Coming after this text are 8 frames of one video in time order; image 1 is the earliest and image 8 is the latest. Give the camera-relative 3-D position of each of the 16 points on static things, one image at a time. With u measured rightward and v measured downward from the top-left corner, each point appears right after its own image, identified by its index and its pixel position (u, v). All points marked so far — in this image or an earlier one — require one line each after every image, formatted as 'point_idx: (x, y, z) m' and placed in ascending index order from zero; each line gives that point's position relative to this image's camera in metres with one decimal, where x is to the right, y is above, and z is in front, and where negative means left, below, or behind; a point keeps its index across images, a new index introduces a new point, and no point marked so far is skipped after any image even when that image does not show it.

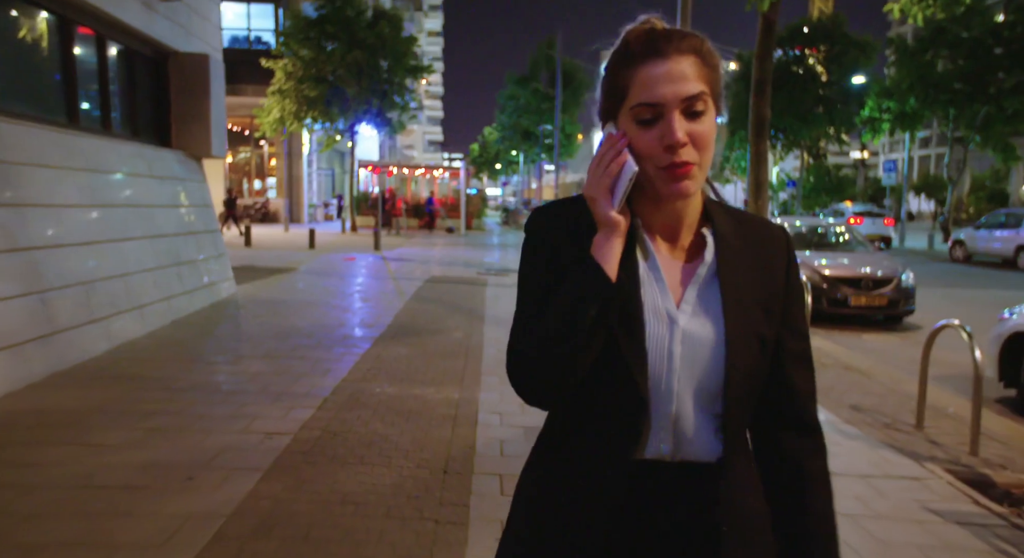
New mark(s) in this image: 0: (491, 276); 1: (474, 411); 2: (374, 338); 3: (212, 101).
0: (-0.5, +0.1, +15.8) m
1: (-0.3, -1.1, +6.0) m
2: (-1.8, -0.7, +8.5) m
3: (-4.6, +2.7, +10.1) m
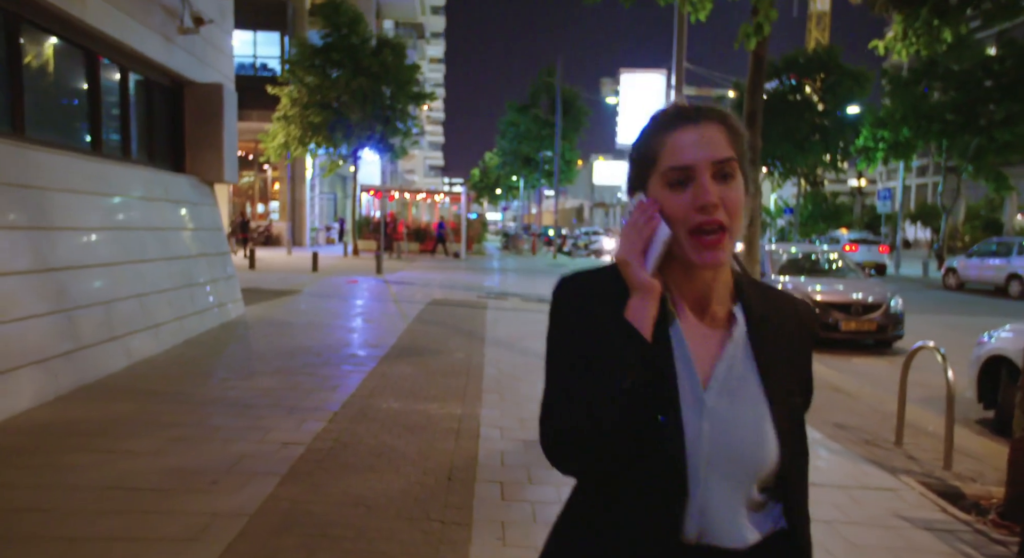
0: (-0.5, -0.5, +16.2) m
1: (-0.3, -1.3, +6.3) m
2: (-1.8, -1.0, +8.9) m
3: (-4.5, +2.4, +10.6) m
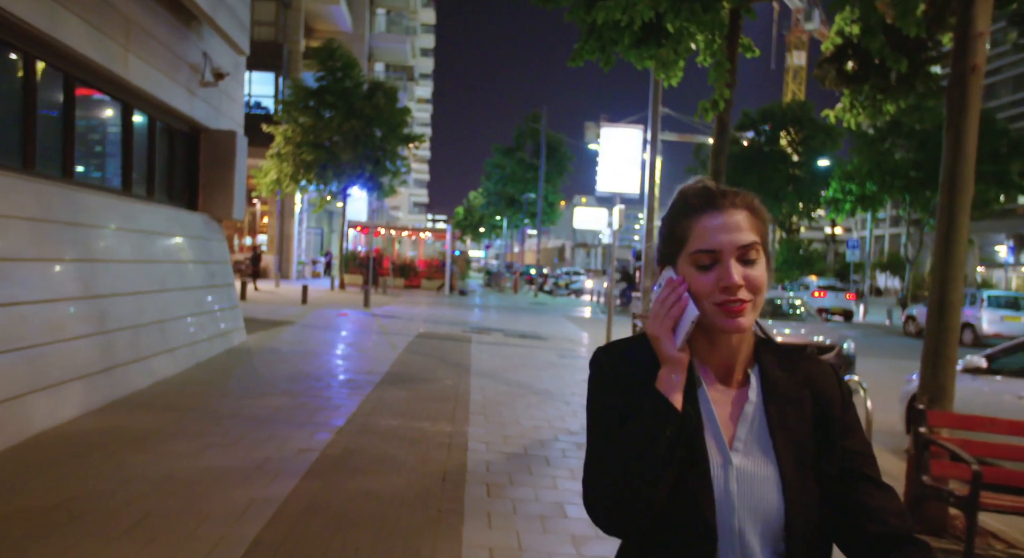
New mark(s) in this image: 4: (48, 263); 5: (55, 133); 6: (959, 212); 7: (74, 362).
0: (-0.9, -1.4, +17.1) m
1: (-0.5, -1.7, +7.2) m
2: (-2.0, -1.5, +9.7) m
3: (-4.8, +1.8, +11.5) m
4: (-4.6, +0.2, +6.6) m
5: (-4.9, +1.6, +7.1) m
6: (+3.6, +0.7, +5.4) m
7: (-4.4, -0.8, +6.8) m
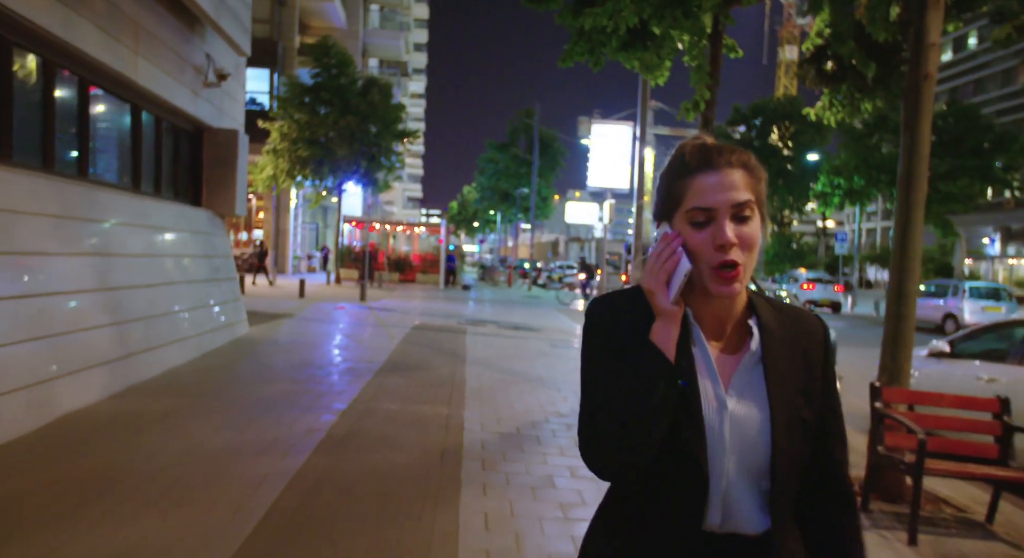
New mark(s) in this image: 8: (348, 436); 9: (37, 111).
0: (-1.1, -1.3, +17.6) m
1: (-0.6, -1.6, +7.6) m
2: (-2.1, -1.4, +10.2) m
3: (-4.9, +2.0, +11.9) m
4: (-4.7, +0.2, +7.0) m
5: (-5.0, +1.7, +7.5) m
6: (+3.6, +0.8, +5.9) m
7: (-4.5, -0.8, +7.2) m
8: (-1.6, -1.6, +6.6) m
9: (-4.9, +1.7, +6.9) m
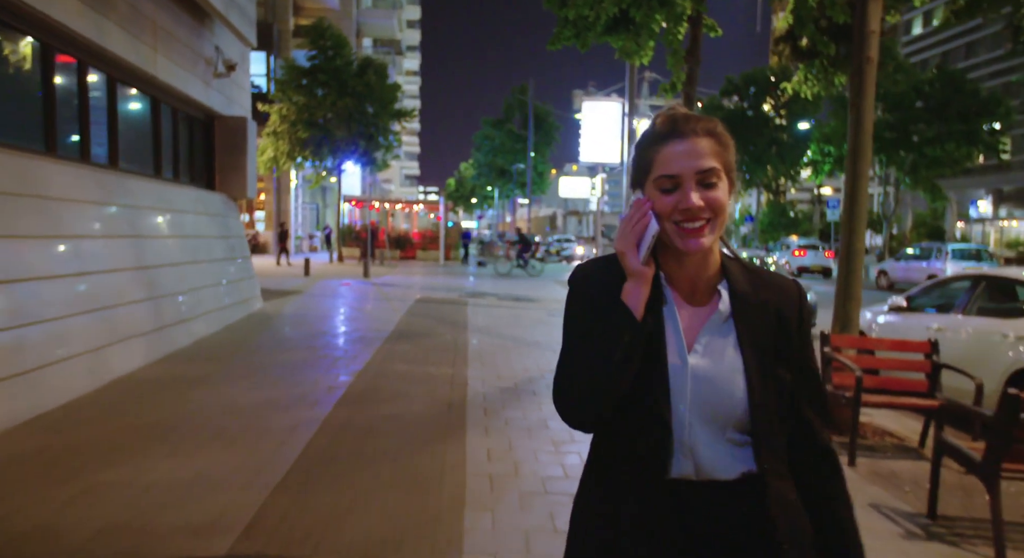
0: (-1.1, -0.5, +18.4) m
1: (-0.6, -1.2, +8.5) m
2: (-2.1, -1.0, +11.0) m
3: (-5.0, +2.4, +12.6) m
4: (-4.7, +0.5, +7.8) m
5: (-5.1, +1.9, +8.2) m
6: (+3.5, +1.1, +6.7) m
7: (-4.5, -0.5, +8.0) m
8: (-1.6, -1.3, +7.4) m
9: (-5.0, +2.0, +7.6) m
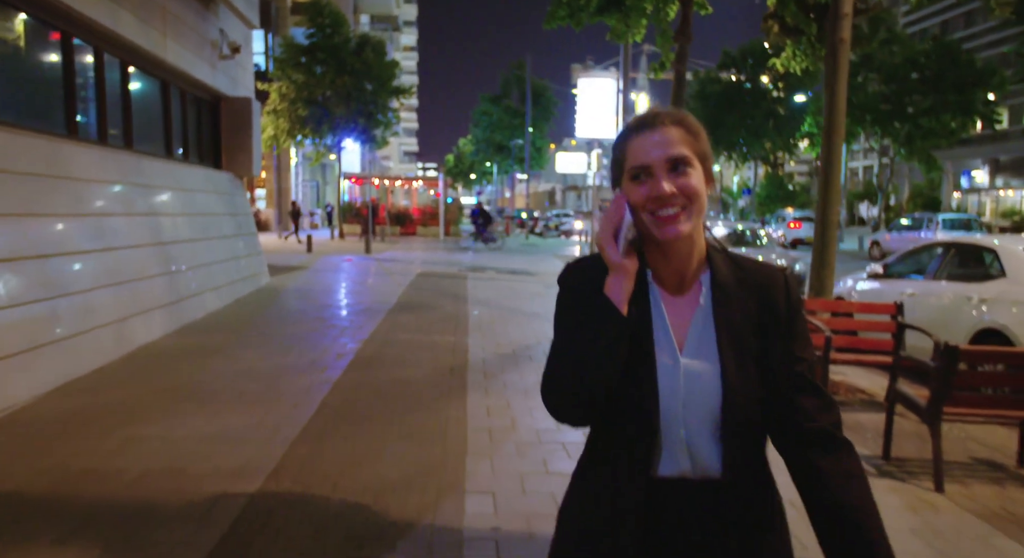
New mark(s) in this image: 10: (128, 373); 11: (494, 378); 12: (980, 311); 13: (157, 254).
0: (-1.2, +0.2, +18.9) m
1: (-0.6, -0.9, +9.0) m
2: (-2.2, -0.5, +11.5) m
3: (-5.1, +2.8, +13.0) m
4: (-4.8, +0.8, +8.3) m
5: (-5.1, +2.2, +8.6) m
6: (+3.4, +1.5, +7.1) m
7: (-4.6, -0.2, +8.5) m
8: (-1.7, -0.9, +8.0) m
9: (-5.1, +2.2, +8.0) m
10: (-4.0, -1.0, +6.9) m
11: (-0.2, -1.1, +7.4) m
12: (+5.4, -0.4, +7.7) m
13: (-4.7, +0.3, +8.9) m
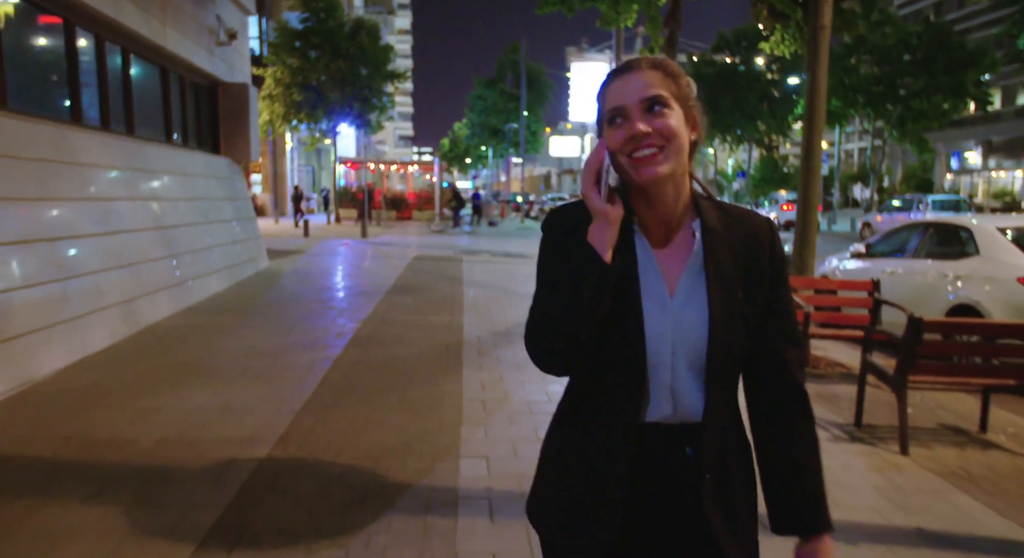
0: (-1.3, +0.7, +19.1) m
1: (-0.7, -0.6, +9.3) m
2: (-2.3, -0.2, +11.8) m
3: (-5.2, +3.2, +13.2) m
4: (-4.9, +1.0, +8.5) m
5: (-5.2, +2.4, +8.8) m
6: (+3.4, +1.7, +7.4) m
7: (-4.7, 0.0, +8.8) m
8: (-1.8, -0.7, +8.3) m
9: (-5.2, +2.5, +8.2) m
10: (-4.0, -0.8, +7.1) m
11: (-0.3, -0.9, +7.7) m
12: (+5.3, -0.1, +8.0) m
13: (-4.8, +0.6, +9.1) m
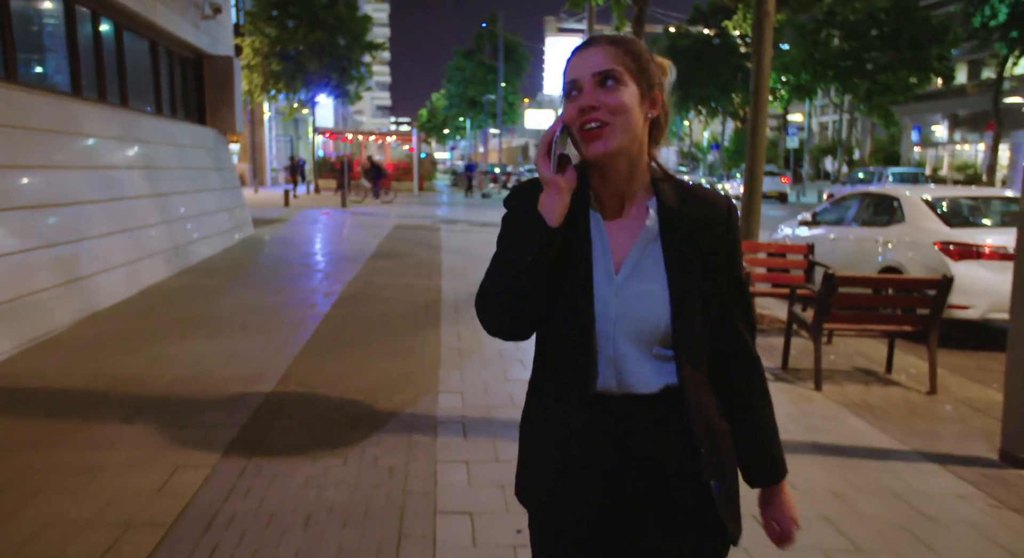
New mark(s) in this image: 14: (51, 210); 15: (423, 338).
0: (-2.0, +1.6, +19.8) m
1: (-1.1, -0.1, +10.0) m
2: (-2.7, +0.4, +12.4) m
3: (-5.7, +3.8, +13.6) m
4: (-5.2, +1.5, +9.0) m
5: (-5.6, +2.9, +9.3) m
6: (+3.0, +2.2, +8.1) m
7: (-5.0, +0.5, +9.4) m
8: (-2.1, -0.2, +9.0) m
9: (-5.5, +2.9, +8.7) m
10: (-4.3, -0.3, +7.8) m
11: (-0.6, -0.4, +8.4) m
12: (+5.0, +0.4, +8.9) m
13: (-5.2, +1.1, +9.7) m
14: (-4.8, +0.7, +6.9) m
15: (-1.0, -0.6, +7.2) m
